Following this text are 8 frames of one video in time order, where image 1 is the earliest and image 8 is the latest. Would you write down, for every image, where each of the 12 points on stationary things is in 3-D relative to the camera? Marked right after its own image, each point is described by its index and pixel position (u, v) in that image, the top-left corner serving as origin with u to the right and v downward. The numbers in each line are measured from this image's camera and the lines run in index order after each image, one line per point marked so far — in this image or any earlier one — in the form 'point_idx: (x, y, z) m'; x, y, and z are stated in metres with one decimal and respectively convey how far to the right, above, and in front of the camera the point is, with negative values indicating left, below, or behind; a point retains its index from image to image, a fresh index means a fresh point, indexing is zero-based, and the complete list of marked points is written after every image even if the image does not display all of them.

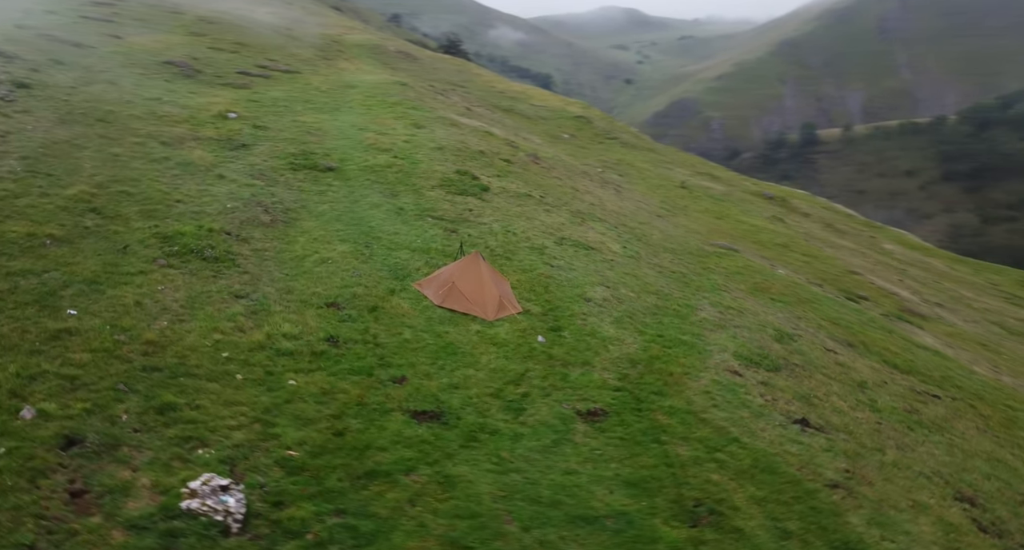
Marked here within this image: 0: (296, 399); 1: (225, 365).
0: (-5.5, -3.2, +16.9) m
1: (-7.9, -2.4, +17.8) m
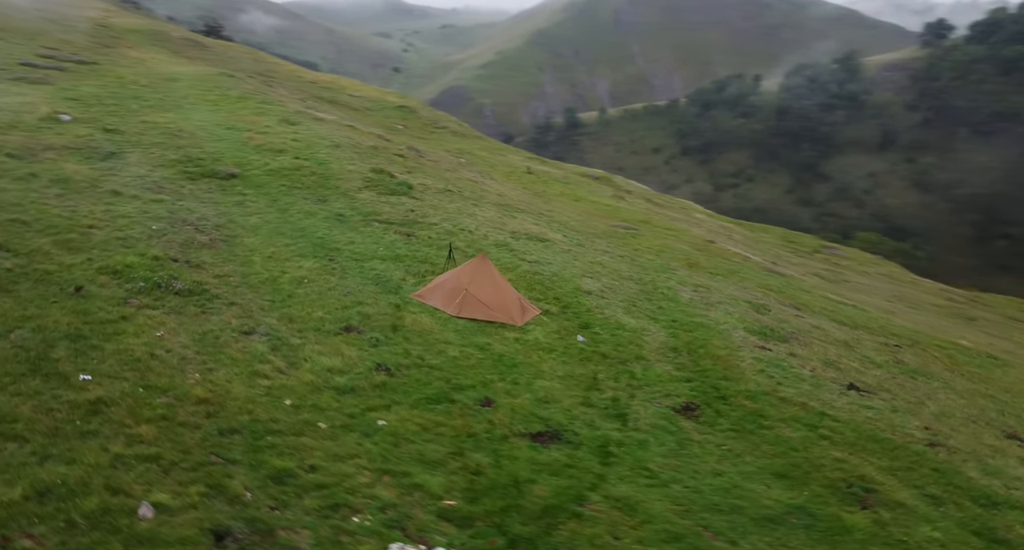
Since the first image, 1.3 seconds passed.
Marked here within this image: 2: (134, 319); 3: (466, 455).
0: (-2.4, -3.8, +14.8) m
1: (-5.0, -3.2, +15.2) m
2: (-10.5, -1.2, +18.1) m
3: (-1.0, -4.0, +14.6) m
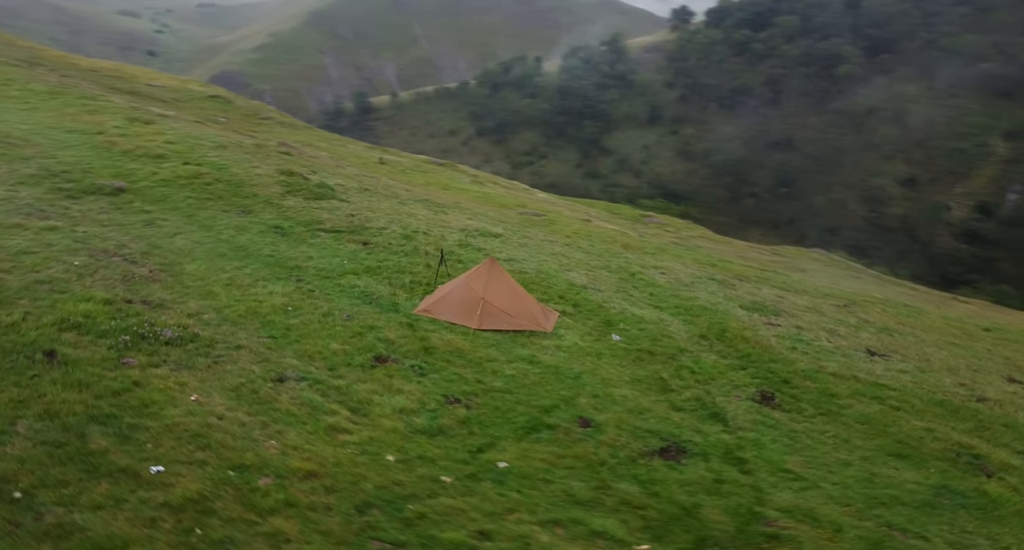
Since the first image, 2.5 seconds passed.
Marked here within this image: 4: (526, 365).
0: (+0.6, -4.2, +13.2) m
1: (-2.0, -3.9, +13.0) m
2: (-8.2, -2.4, +14.6) m
3: (+2.1, -4.3, +13.3) m
4: (+0.9, -2.8, +19.8) m
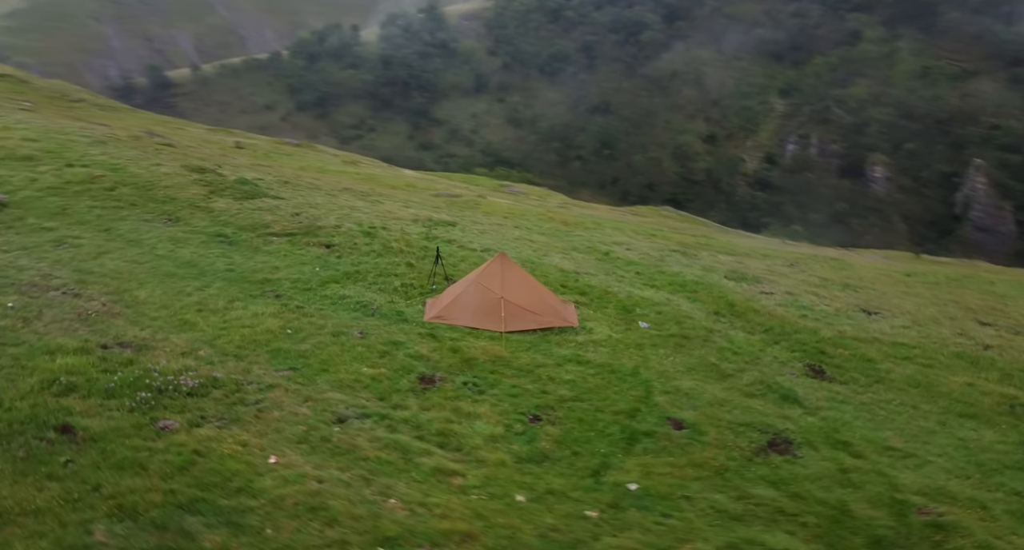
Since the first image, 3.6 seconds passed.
0: (+3.3, -4.3, +12.5) m
1: (+0.8, -4.2, +11.8) m
2: (-5.7, -3.2, +12.2) m
3: (+4.8, -4.3, +12.8) m
4: (+2.3, -2.7, +18.9) m
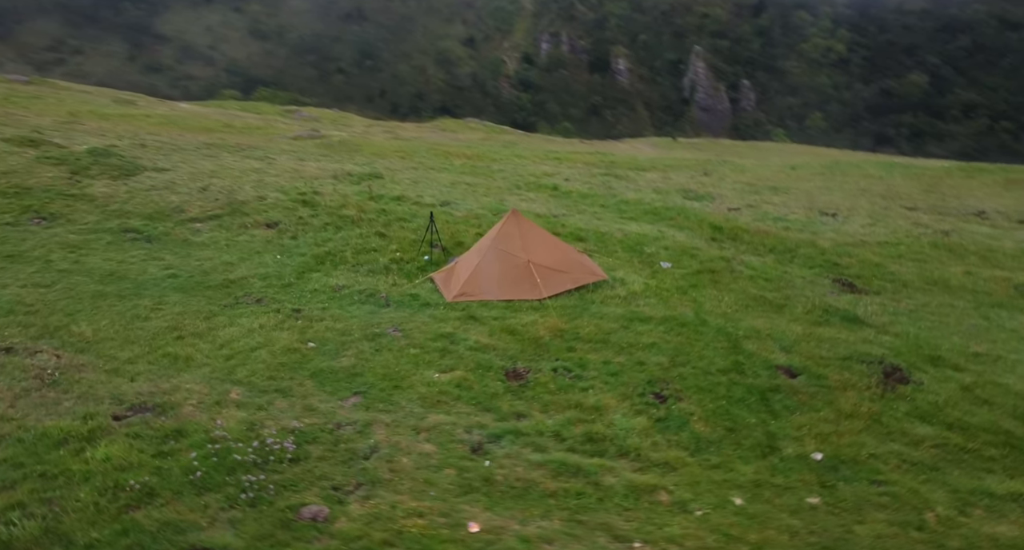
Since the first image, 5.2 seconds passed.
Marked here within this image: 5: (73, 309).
0: (+6.8, -3.4, +12.4) m
1: (+4.6, -3.9, +11.1) m
2: (-1.9, -3.9, +9.9) m
3: (+8.1, -3.2, +13.1) m
4: (+3.9, -1.4, +18.1) m
5: (-12.5, -1.0, +18.8) m
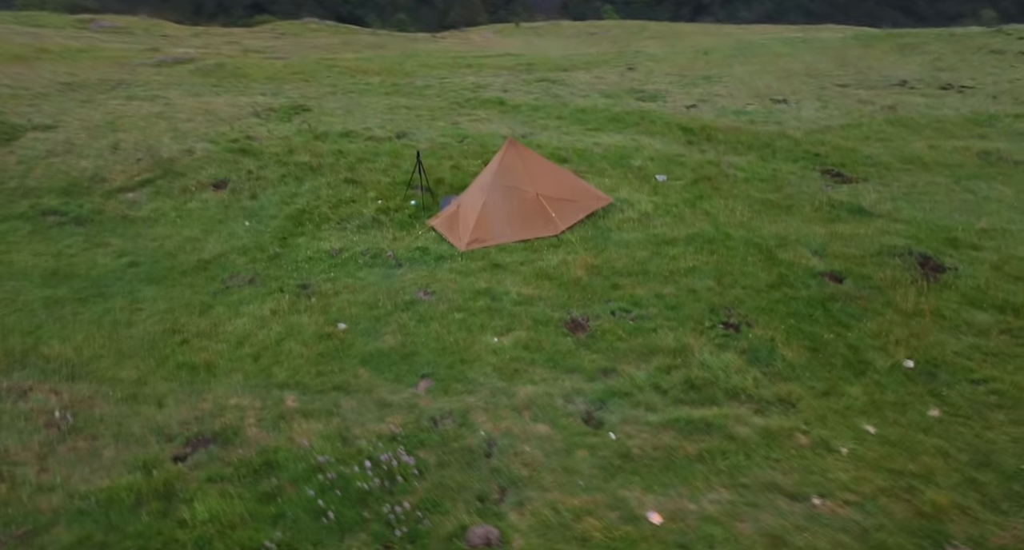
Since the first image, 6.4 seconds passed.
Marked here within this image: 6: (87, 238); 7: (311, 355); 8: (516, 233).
0: (+8.8, -1.7, +12.9) m
1: (+6.9, -2.6, +11.4) m
2: (+0.8, -3.7, +9.1) m
3: (+9.9, -1.1, +13.8) m
4: (+4.7, +0.8, +17.7) m
5: (-11.5, -1.2, +15.7) m
6: (-12.1, +1.0, +18.9) m
7: (-4.5, -1.7, +14.2) m
8: (+0.1, +1.2, +18.6) m
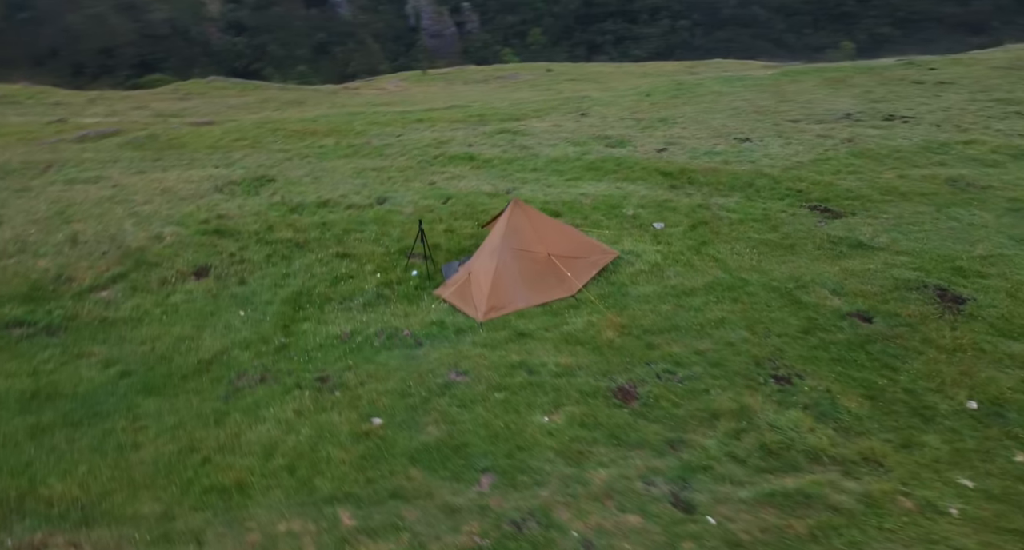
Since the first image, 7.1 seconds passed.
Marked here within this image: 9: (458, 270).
0: (+10.0, -2.4, +13.0) m
1: (+8.3, -3.4, +11.2) m
2: (+2.6, -4.9, +8.3) m
3: (+11.0, -1.8, +13.9) m
4: (+5.3, -0.6, +17.4) m
5: (-10.4, -3.8, +13.7) m
6: (-11.5, -1.8, +17.0) m
7: (-3.3, -3.6, +13.0) m
8: (+0.6, -0.7, +17.9) m
9: (-1.6, +0.2, +19.5) m
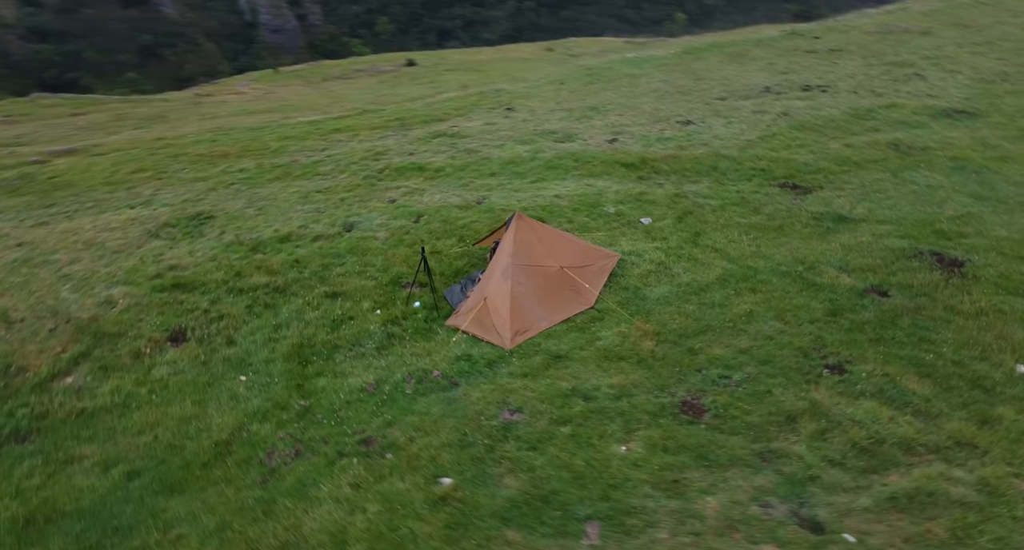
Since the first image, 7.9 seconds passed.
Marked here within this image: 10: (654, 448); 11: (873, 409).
0: (+11.4, -1.6, +13.7) m
1: (+10.1, -2.8, +11.7) m
2: (+5.2, -5.1, +8.0) m
3: (+12.1, -0.9, +14.8) m
4: (+5.9, -0.5, +17.4) m
5: (-8.6, -5.7, +11.4) m
6: (-10.4, -3.8, +14.5) m
7: (-1.4, -4.6, +11.7) m
8: (+1.2, -1.1, +17.1) m
9: (-1.3, -0.6, +18.4) m
10: (+2.7, -3.5, +12.7) m
11: (+7.1, -2.7, +12.9) m
